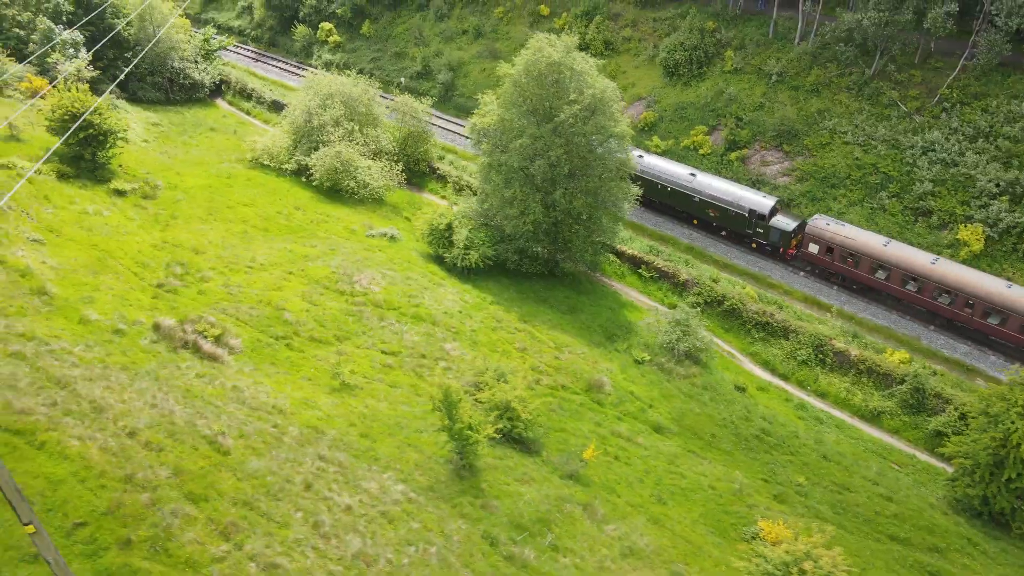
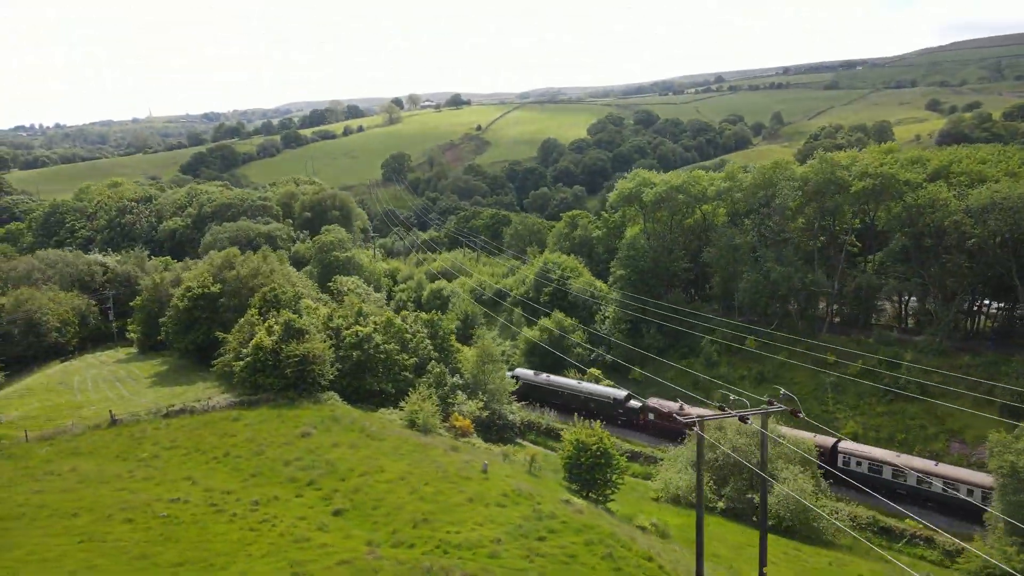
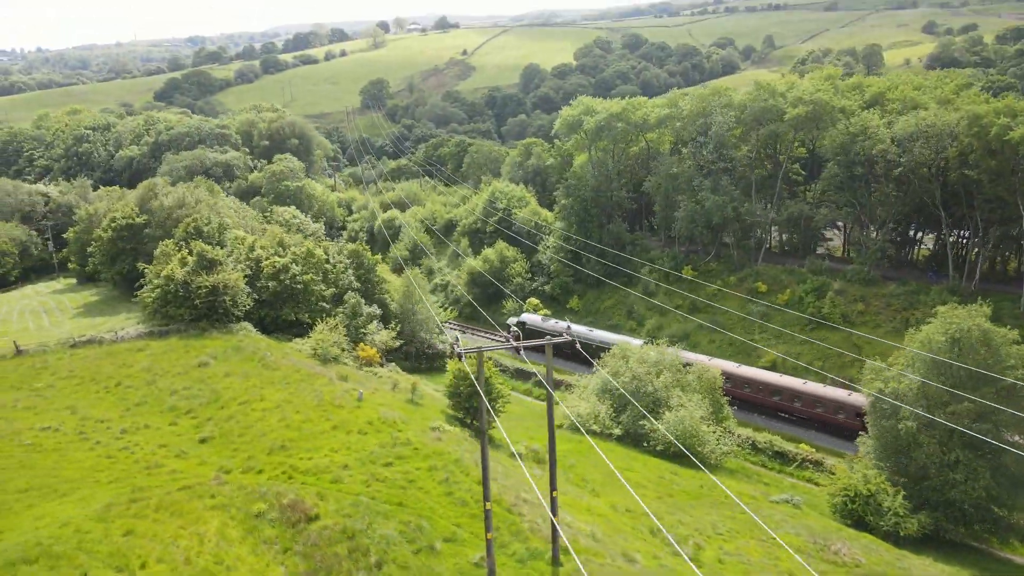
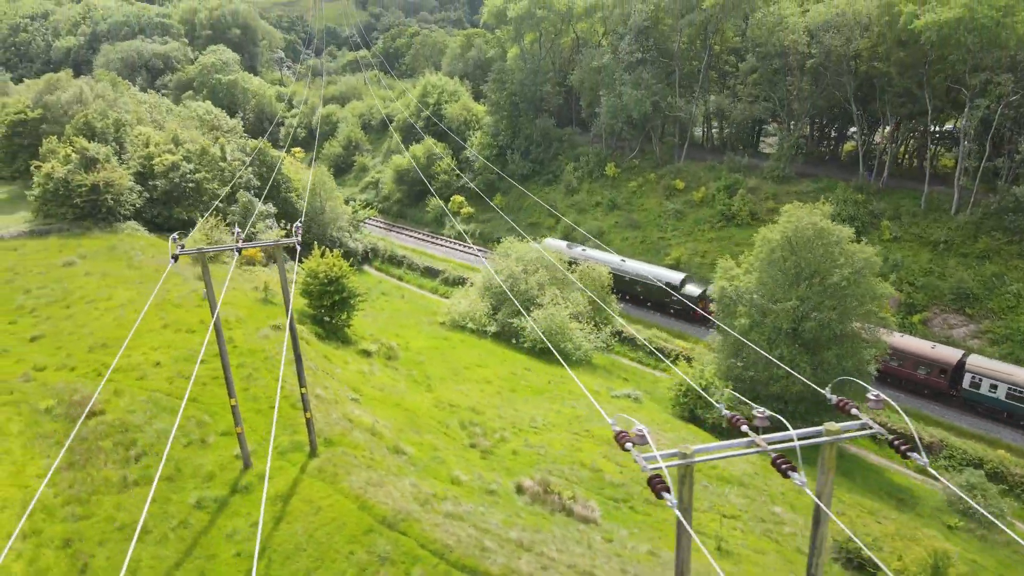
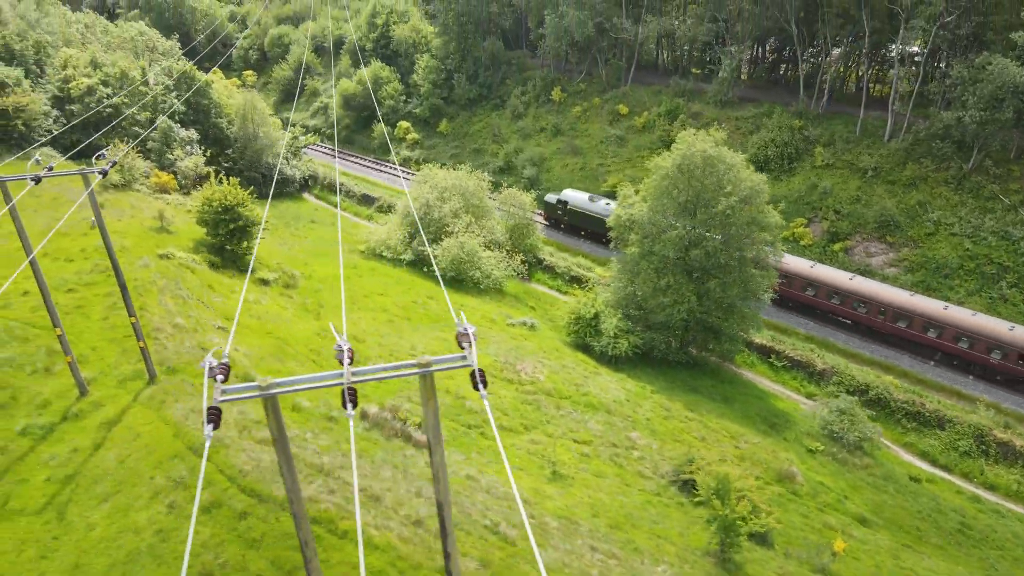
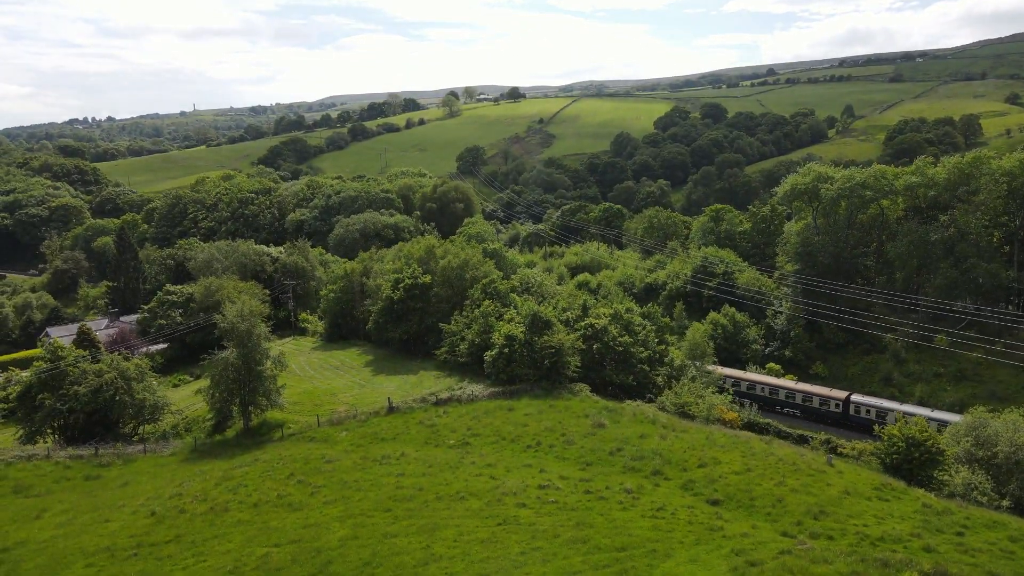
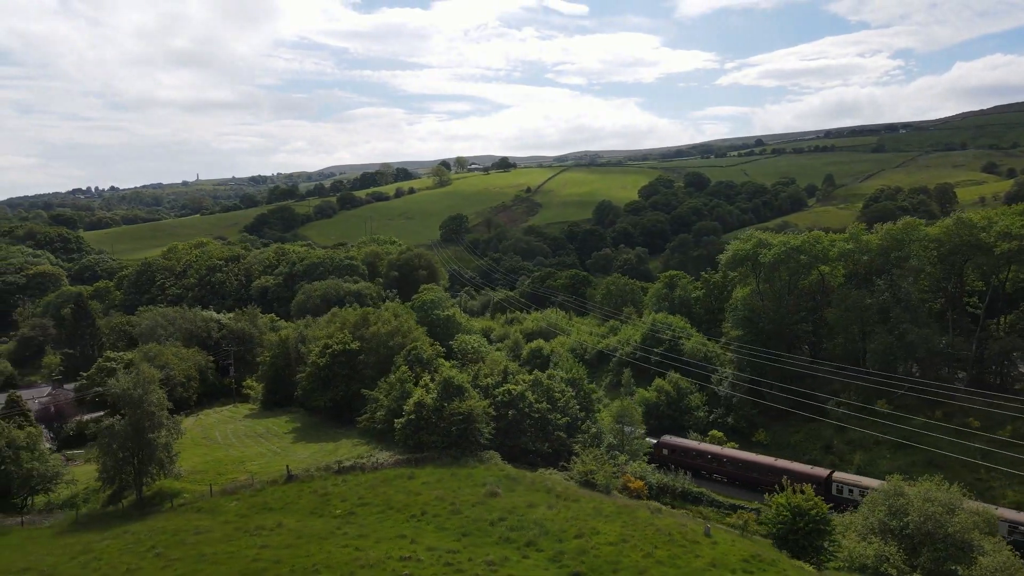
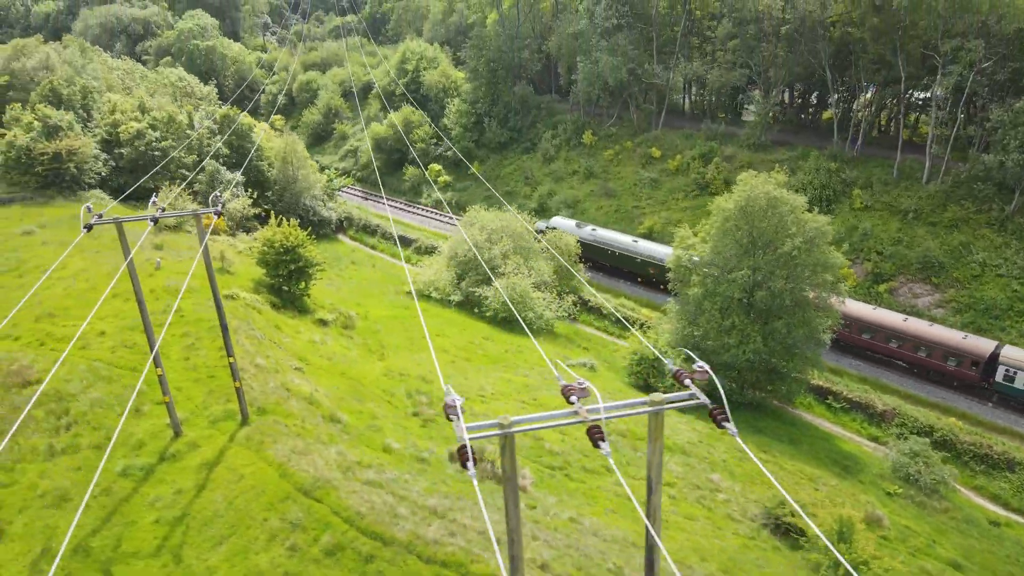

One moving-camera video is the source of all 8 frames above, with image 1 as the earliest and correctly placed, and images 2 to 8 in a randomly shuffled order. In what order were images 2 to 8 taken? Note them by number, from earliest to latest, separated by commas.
5, 8, 4, 3, 2, 7, 6
